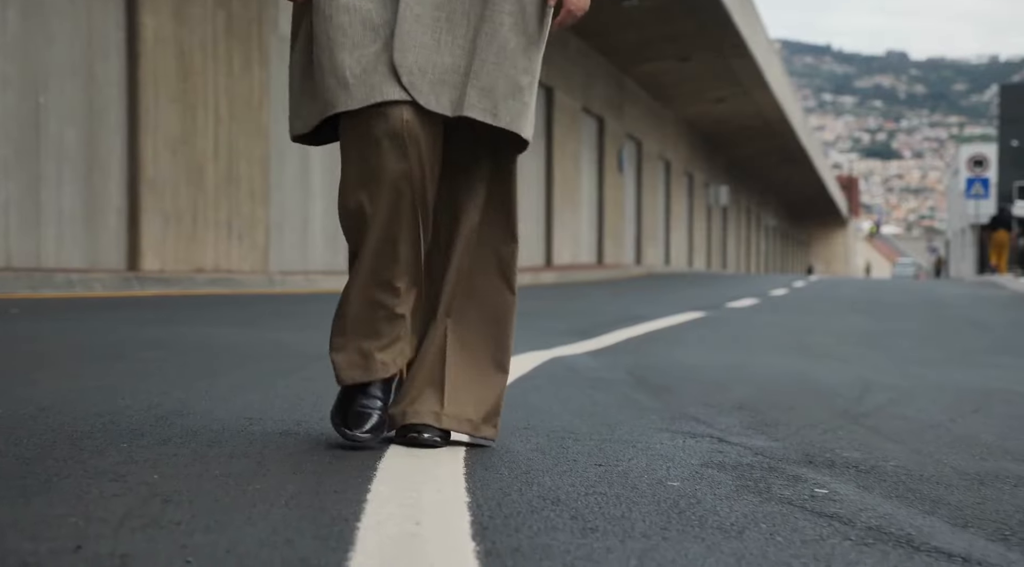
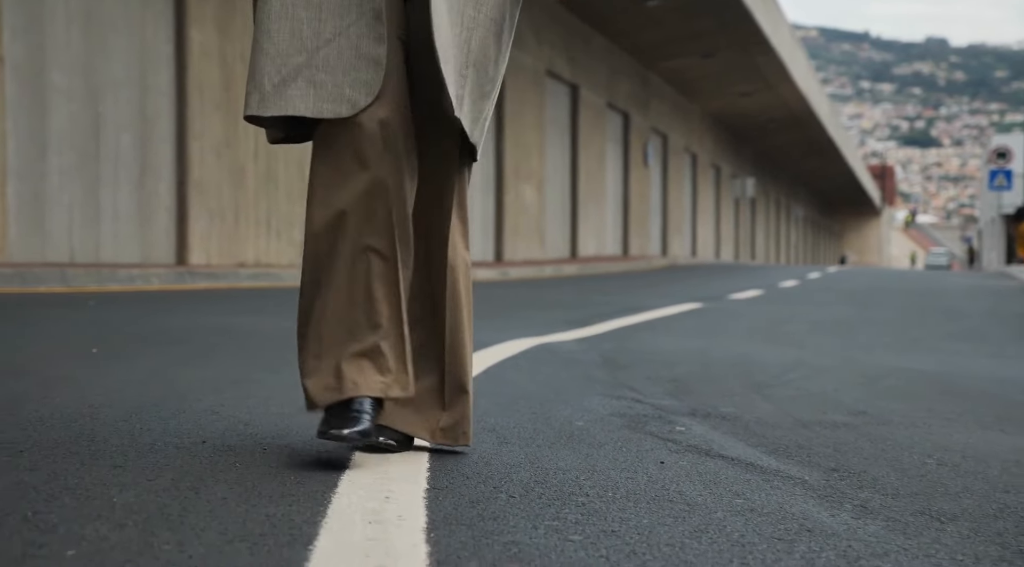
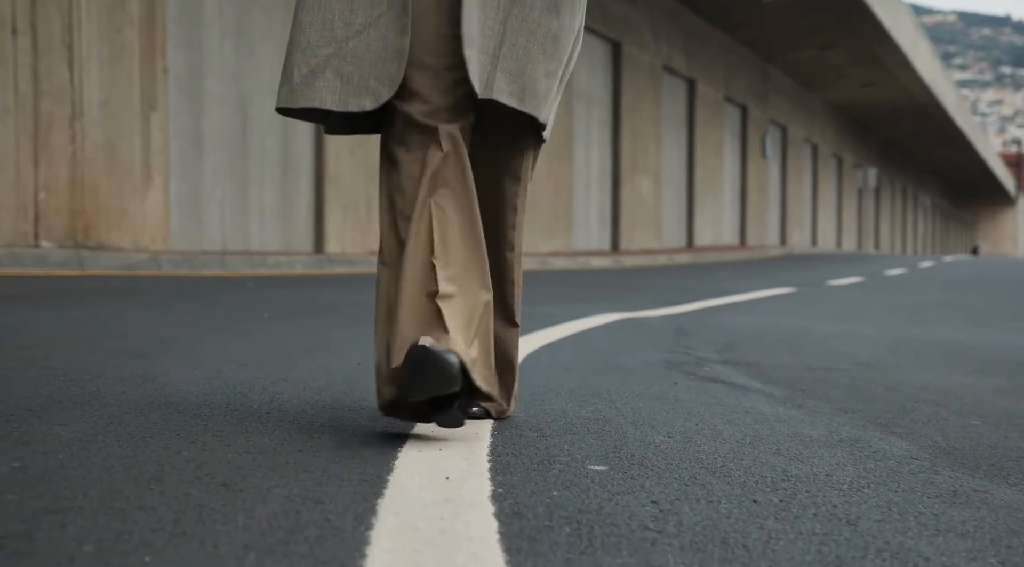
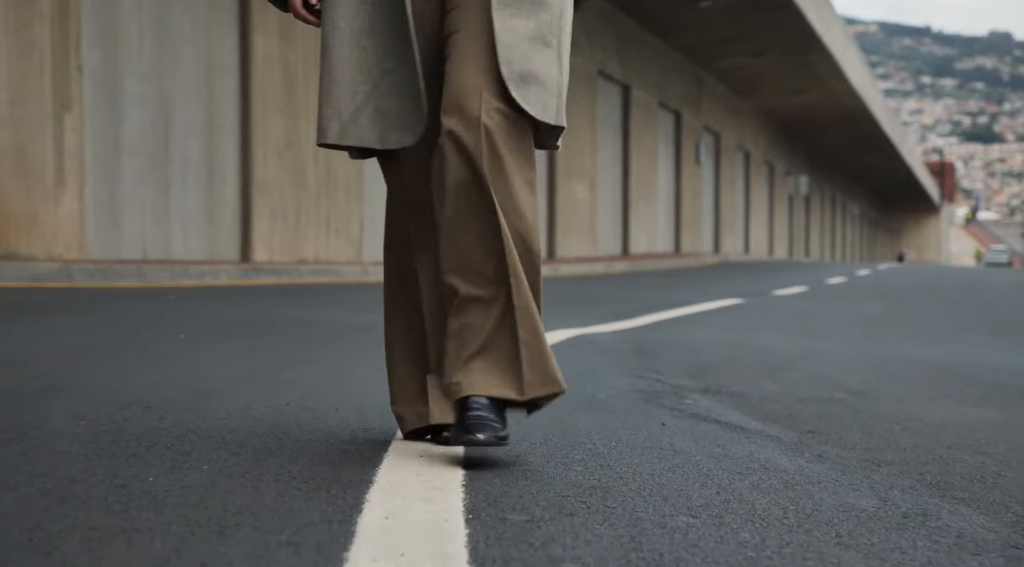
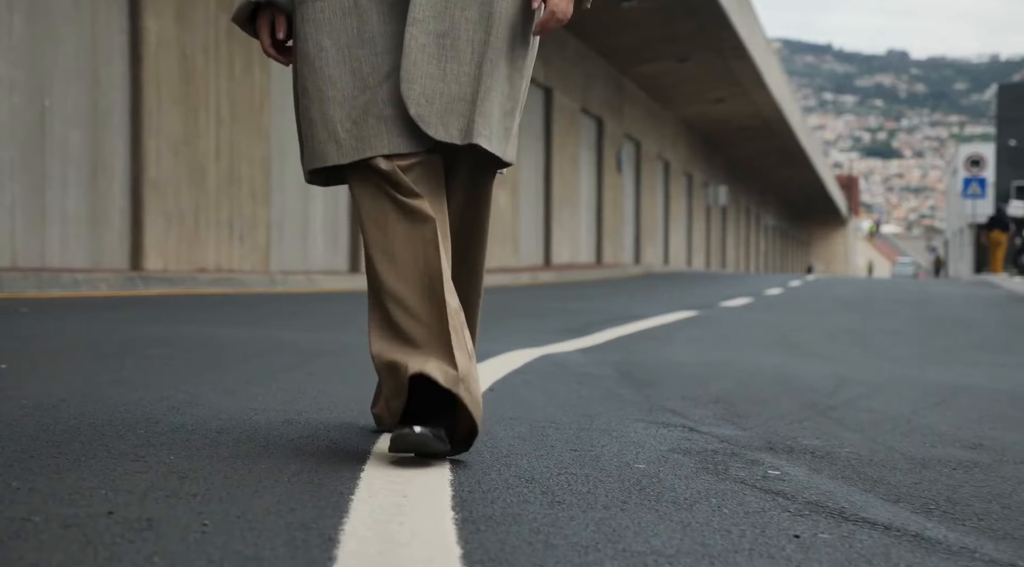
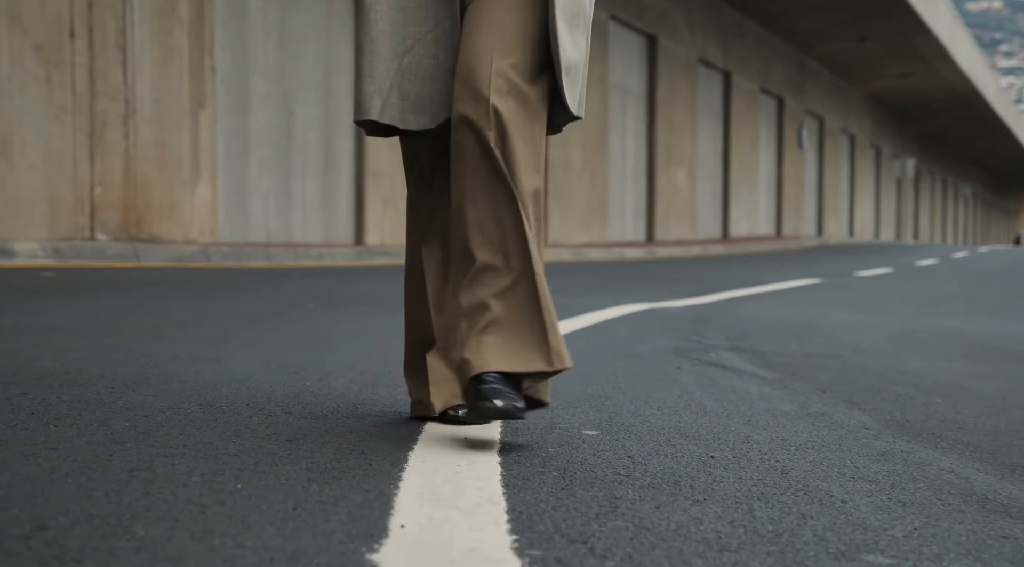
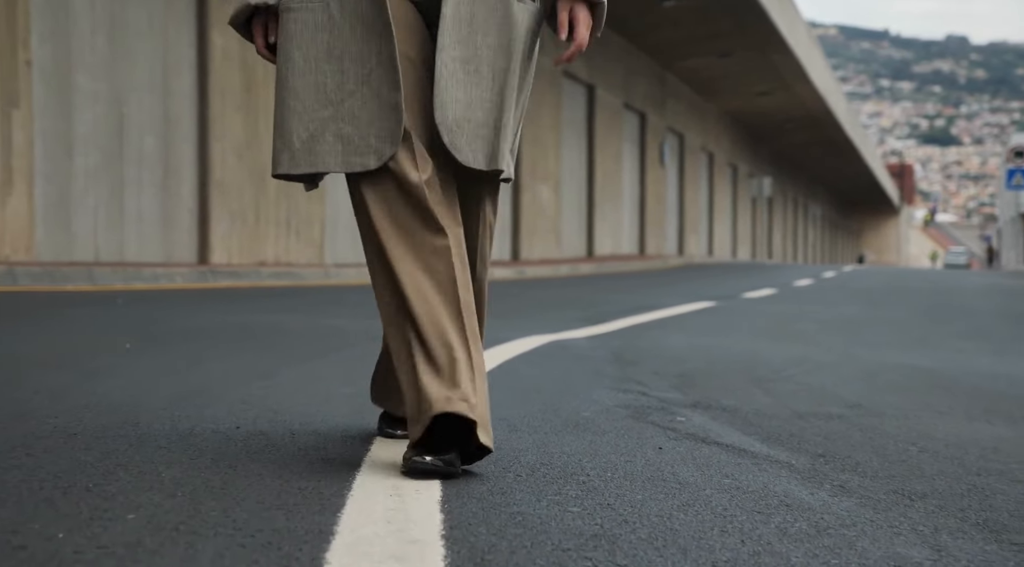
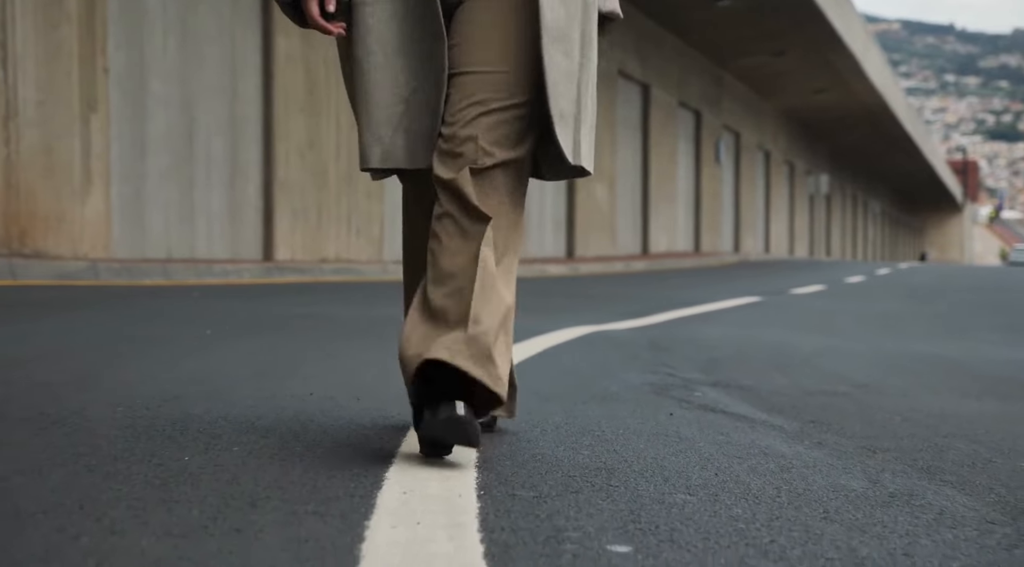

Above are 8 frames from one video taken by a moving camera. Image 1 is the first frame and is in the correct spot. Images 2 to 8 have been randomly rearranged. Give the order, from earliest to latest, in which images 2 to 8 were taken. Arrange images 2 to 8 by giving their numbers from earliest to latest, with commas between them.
5, 2, 7, 4, 8, 3, 6
